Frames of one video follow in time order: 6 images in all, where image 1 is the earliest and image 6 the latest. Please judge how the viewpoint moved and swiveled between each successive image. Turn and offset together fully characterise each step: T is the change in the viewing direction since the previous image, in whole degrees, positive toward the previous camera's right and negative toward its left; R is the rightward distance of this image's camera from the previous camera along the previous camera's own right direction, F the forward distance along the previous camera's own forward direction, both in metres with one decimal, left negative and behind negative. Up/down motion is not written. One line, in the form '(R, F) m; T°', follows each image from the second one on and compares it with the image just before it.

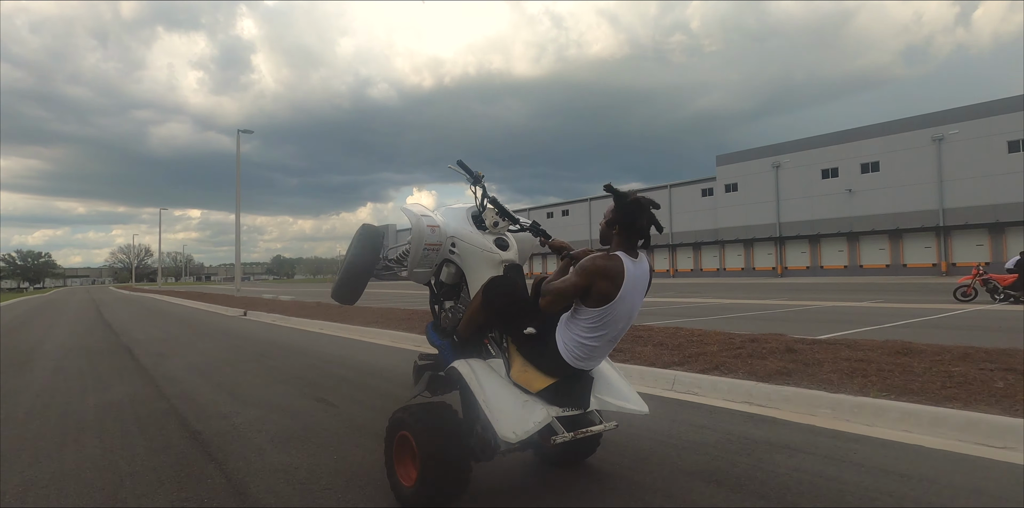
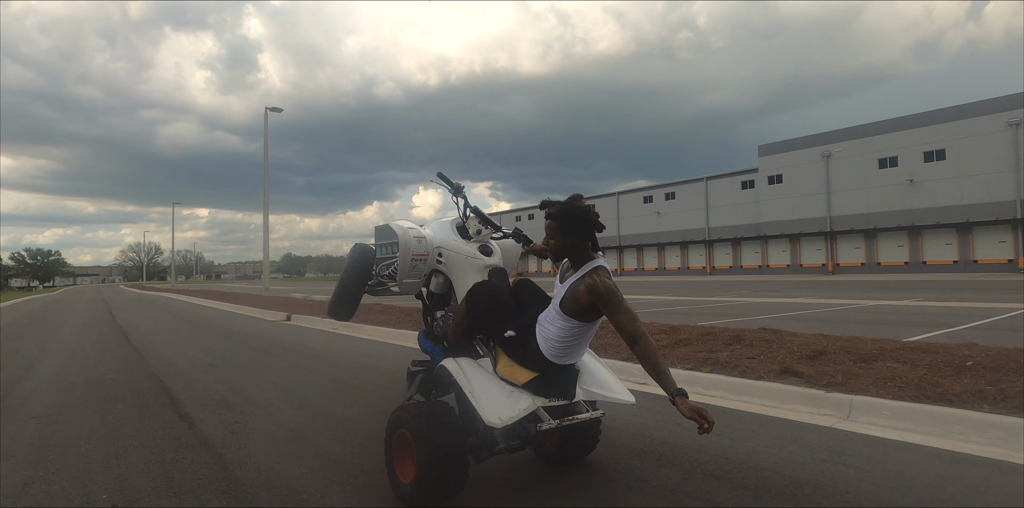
(-1.1, +1.3) m; -1°
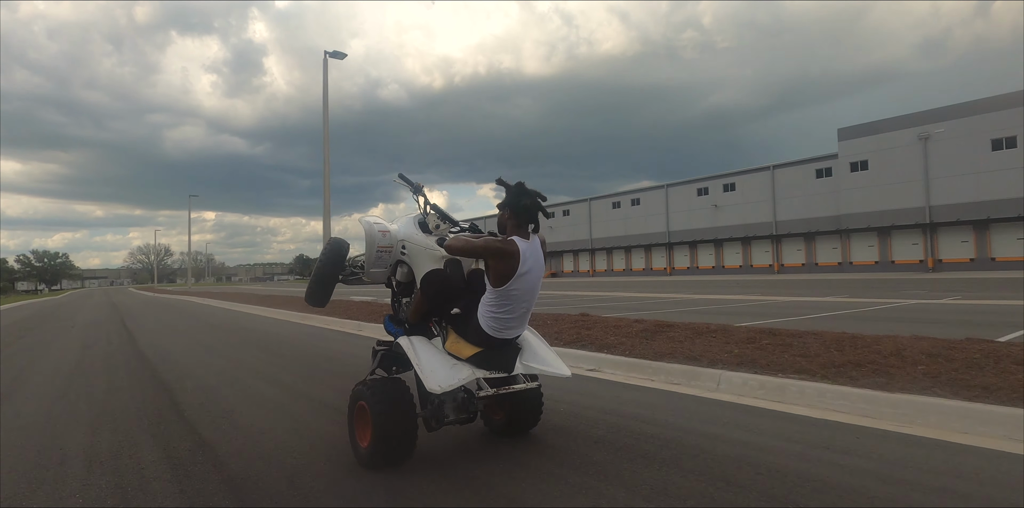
(+0.3, -0.3) m; -1°
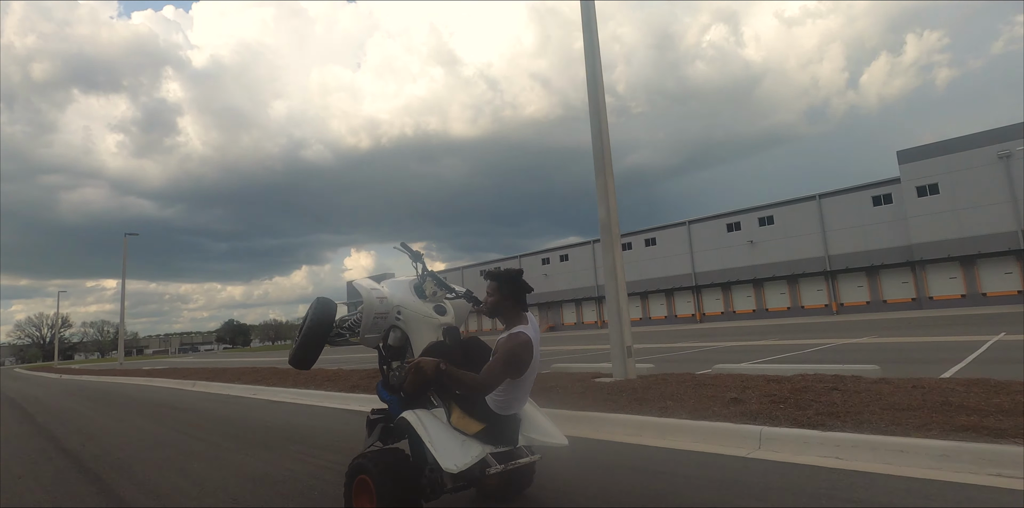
(-0.5, +0.4) m; +8°
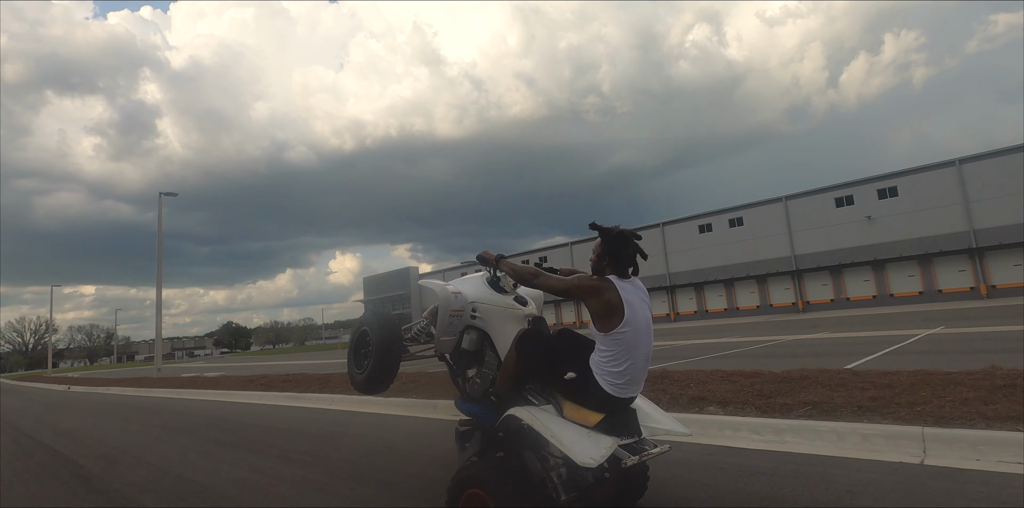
(-0.7, +0.4) m; +2°
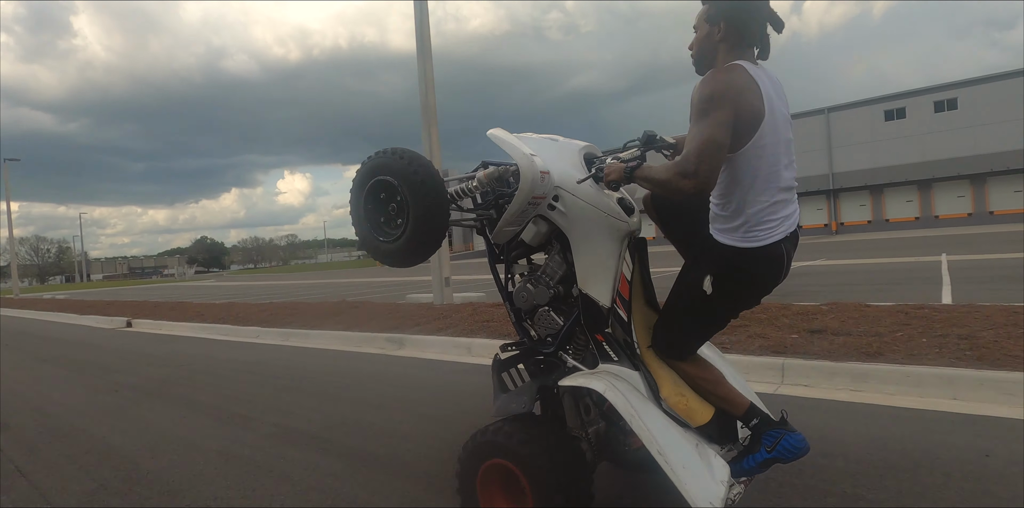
(-1.2, +0.8) m; +5°
